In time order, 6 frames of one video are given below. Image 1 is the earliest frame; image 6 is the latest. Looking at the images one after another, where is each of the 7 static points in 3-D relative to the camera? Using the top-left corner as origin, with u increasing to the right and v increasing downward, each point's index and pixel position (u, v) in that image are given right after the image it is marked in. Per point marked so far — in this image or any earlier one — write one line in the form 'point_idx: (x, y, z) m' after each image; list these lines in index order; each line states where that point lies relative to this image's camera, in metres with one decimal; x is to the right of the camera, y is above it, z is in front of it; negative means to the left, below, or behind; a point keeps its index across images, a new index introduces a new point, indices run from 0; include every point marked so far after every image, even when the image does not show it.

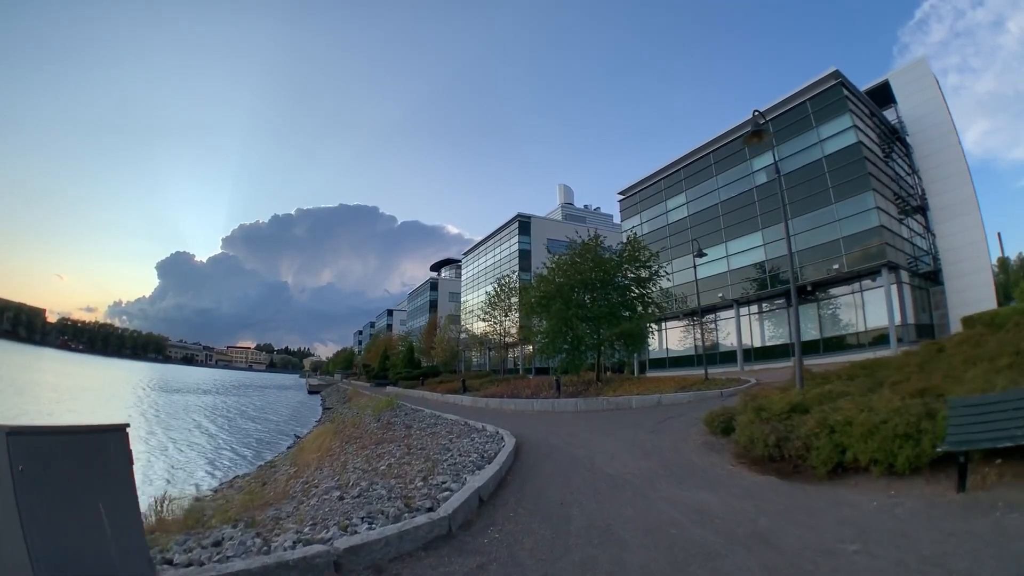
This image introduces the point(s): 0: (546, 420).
0: (+1.1, -4.3, +18.5) m
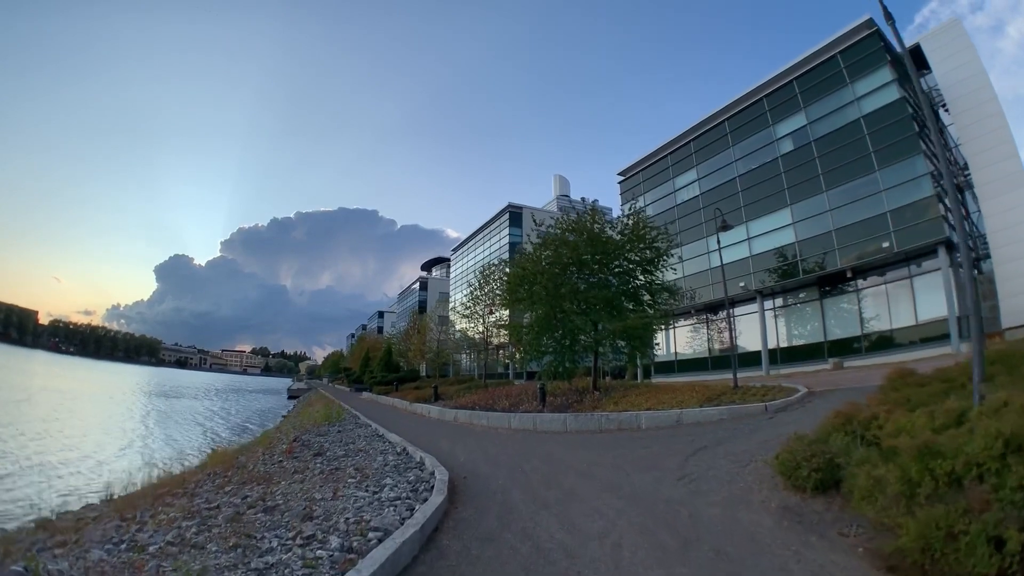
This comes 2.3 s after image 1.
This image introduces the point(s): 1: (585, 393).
0: (+0.2, -3.7, +13.3) m
1: (+2.4, -3.5, +18.0) m
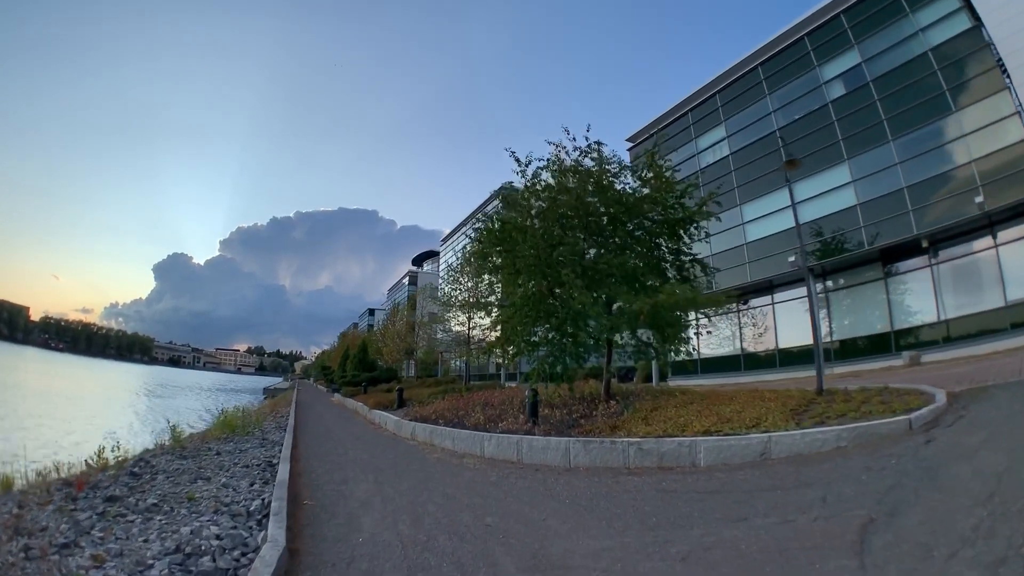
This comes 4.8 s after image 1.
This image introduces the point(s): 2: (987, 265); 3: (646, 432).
0: (-0.3, -2.8, +7.6) m
1: (+1.9, -2.6, +12.4) m
2: (+16.9, +0.7, +19.7) m
3: (+2.5, -2.5, +9.8) m
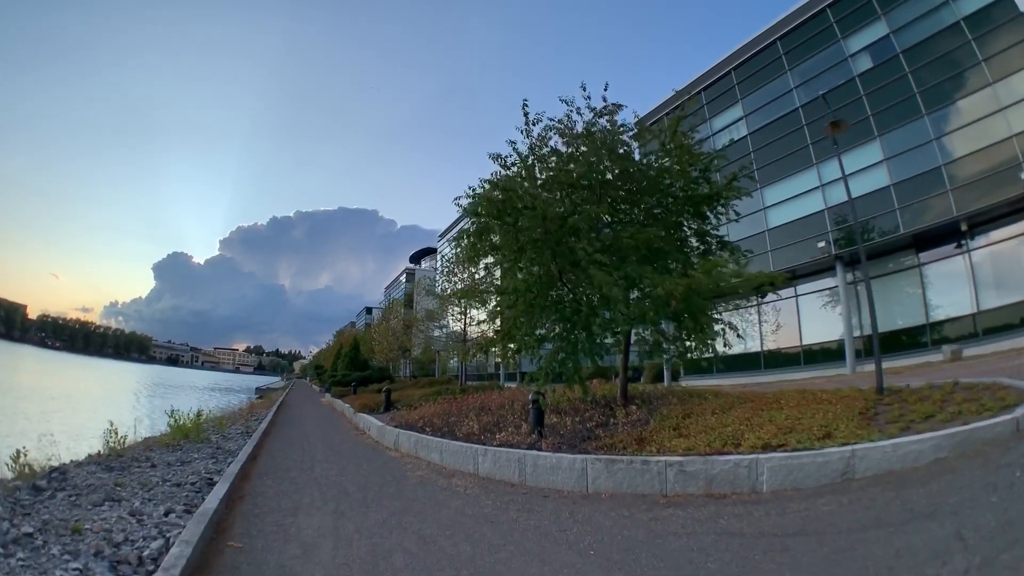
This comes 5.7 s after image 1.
0: (-0.3, -2.5, +5.5) m
1: (+1.9, -2.3, +10.3) m
2: (+16.9, +1.0, +17.6) m
3: (+2.5, -2.2, +7.7) m
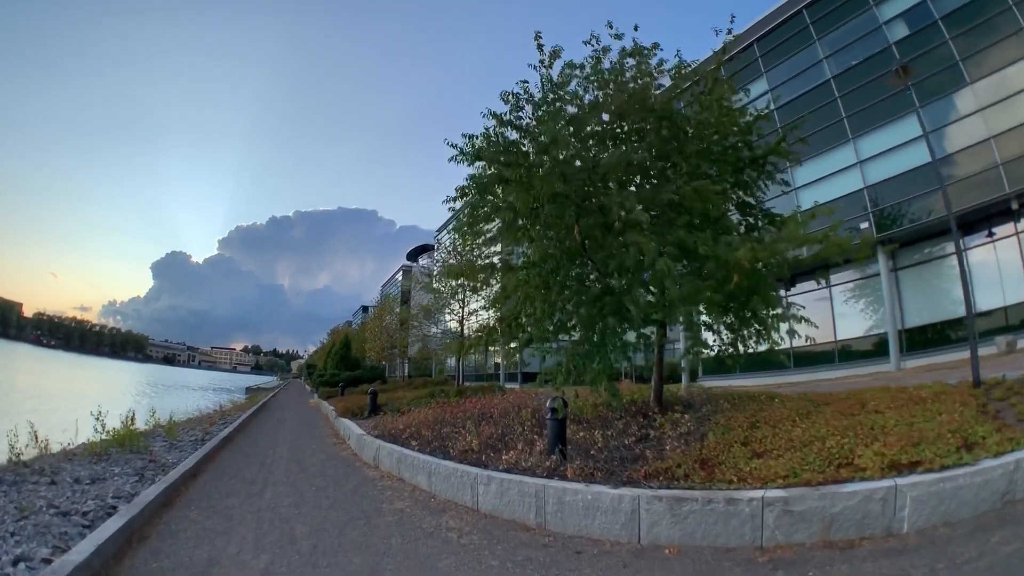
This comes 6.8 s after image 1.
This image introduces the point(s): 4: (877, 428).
0: (-0.1, -2.1, +3.2) m
1: (+2.0, -1.9, +8.0) m
2: (+17.1, +1.3, +15.3) m
3: (+2.6, -1.8, +5.4) m
4: (+4.5, -1.7, +6.8) m
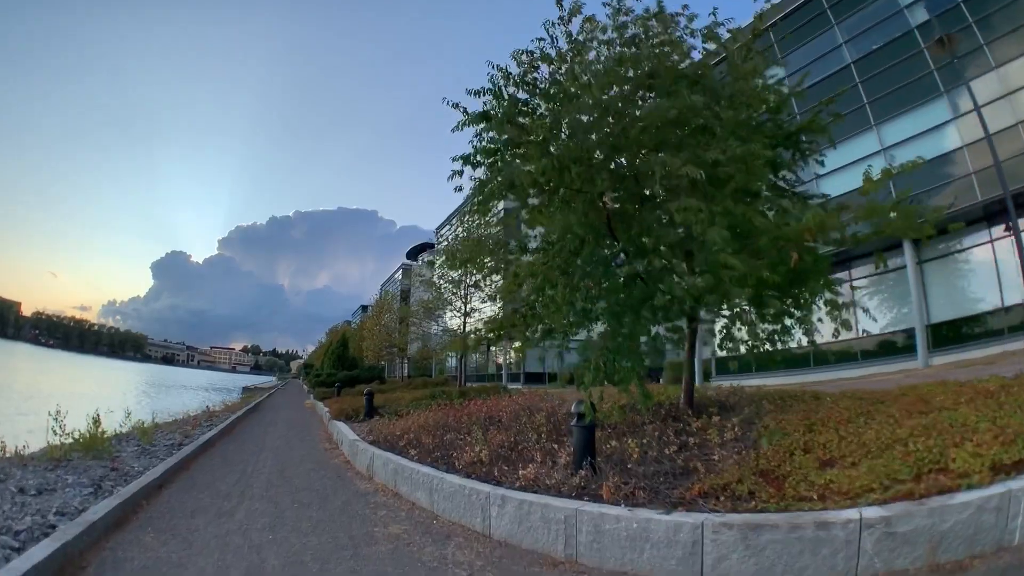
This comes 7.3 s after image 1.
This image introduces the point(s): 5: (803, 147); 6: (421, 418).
0: (+0.1, -1.9, +2.1) m
1: (+2.2, -1.7, +6.9) m
2: (+17.3, +1.4, +14.3) m
3: (+2.8, -1.6, +4.3) m
4: (+4.7, -1.5, +5.7) m
5: (+5.4, +2.6, +10.5) m
6: (-2.2, -2.7, +11.6) m
